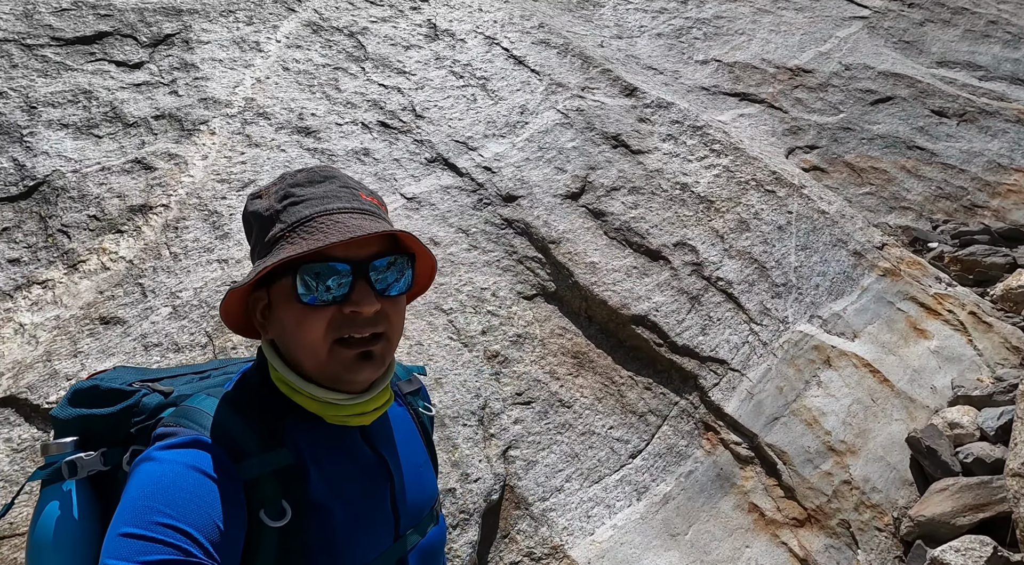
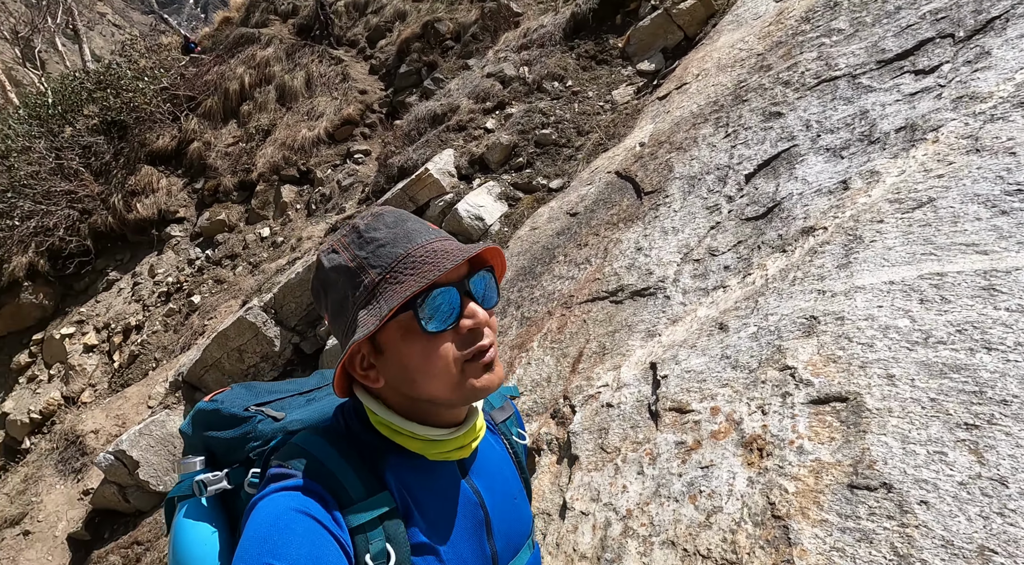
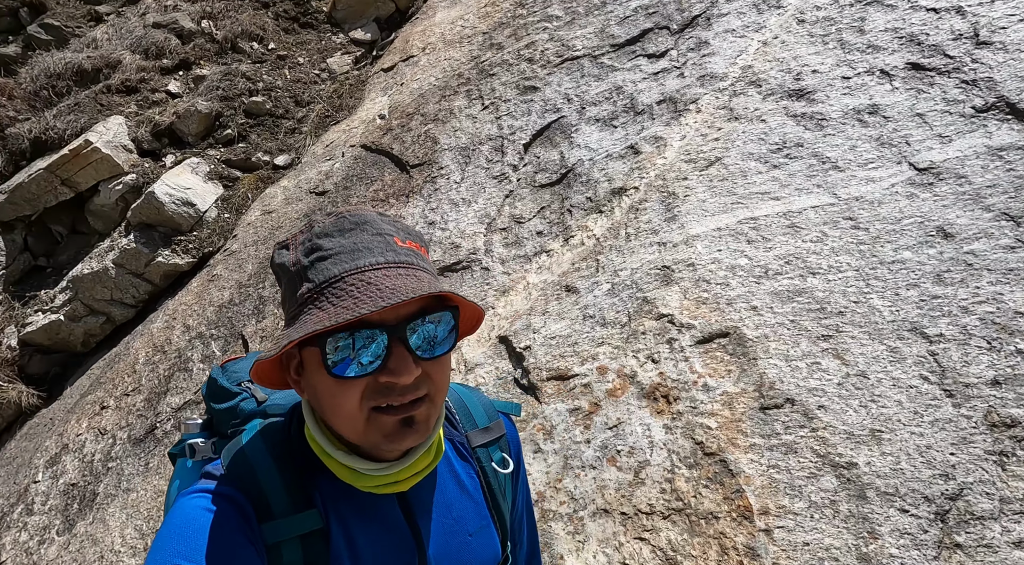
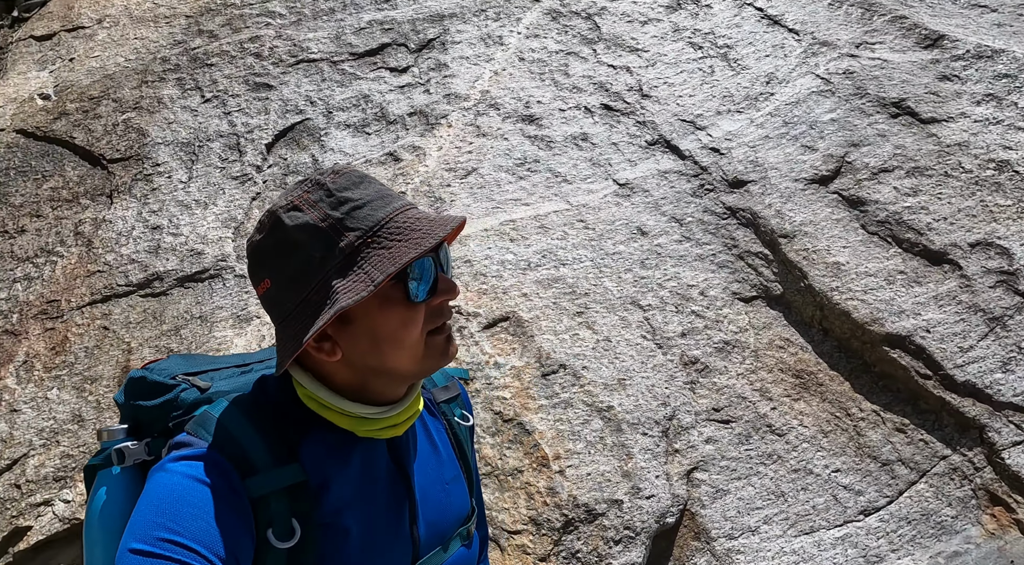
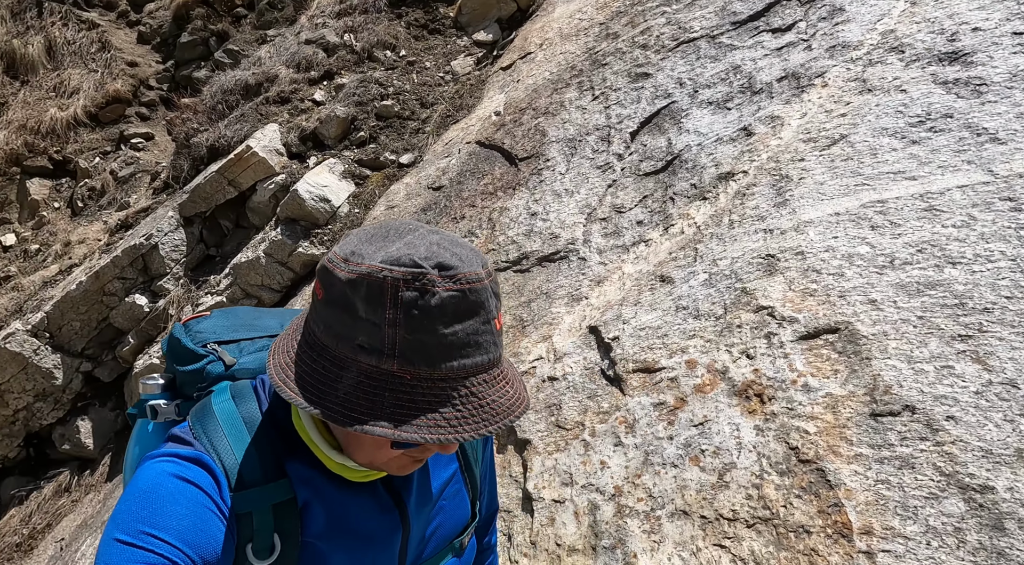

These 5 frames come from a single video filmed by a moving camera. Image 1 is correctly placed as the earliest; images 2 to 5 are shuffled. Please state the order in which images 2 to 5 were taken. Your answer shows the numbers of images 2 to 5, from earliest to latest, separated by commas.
4, 3, 5, 2
